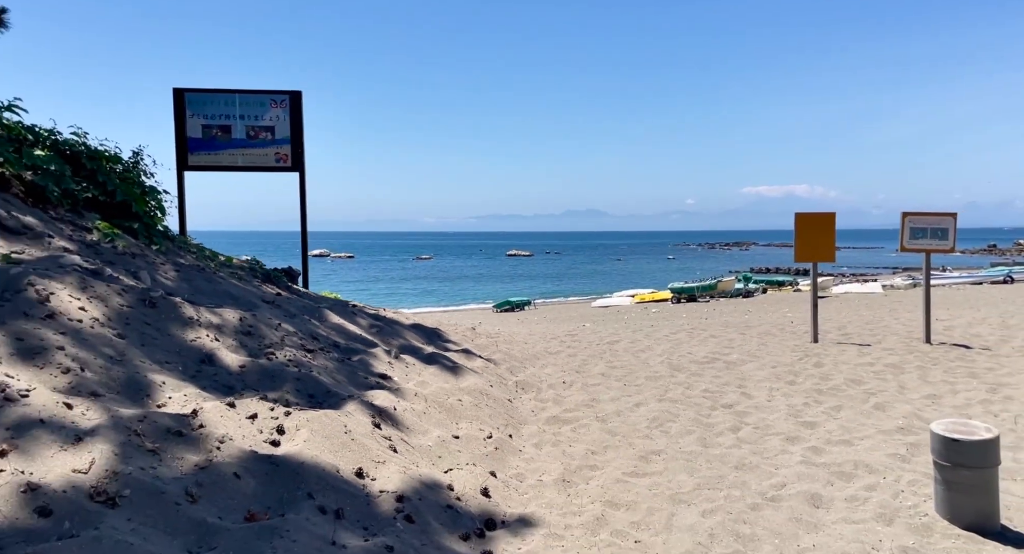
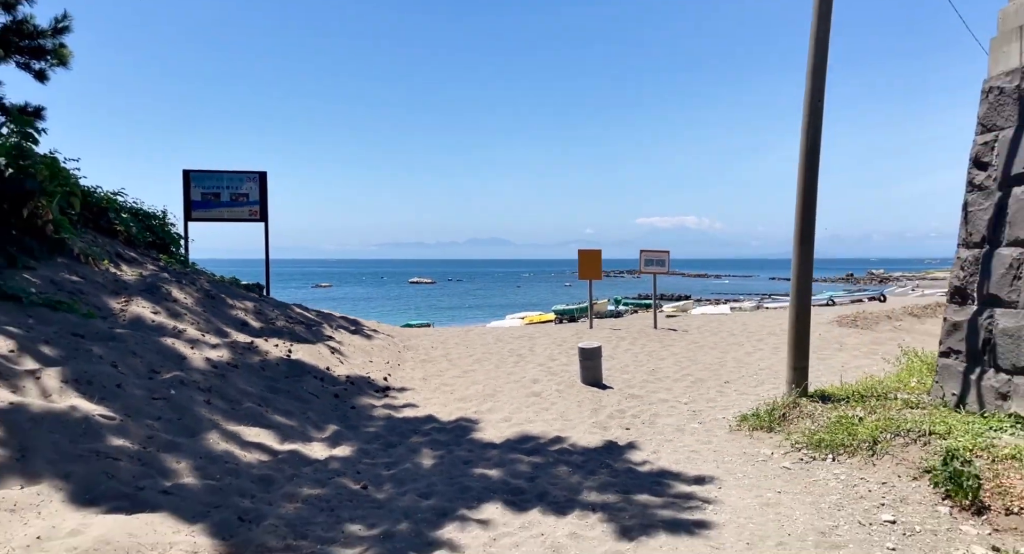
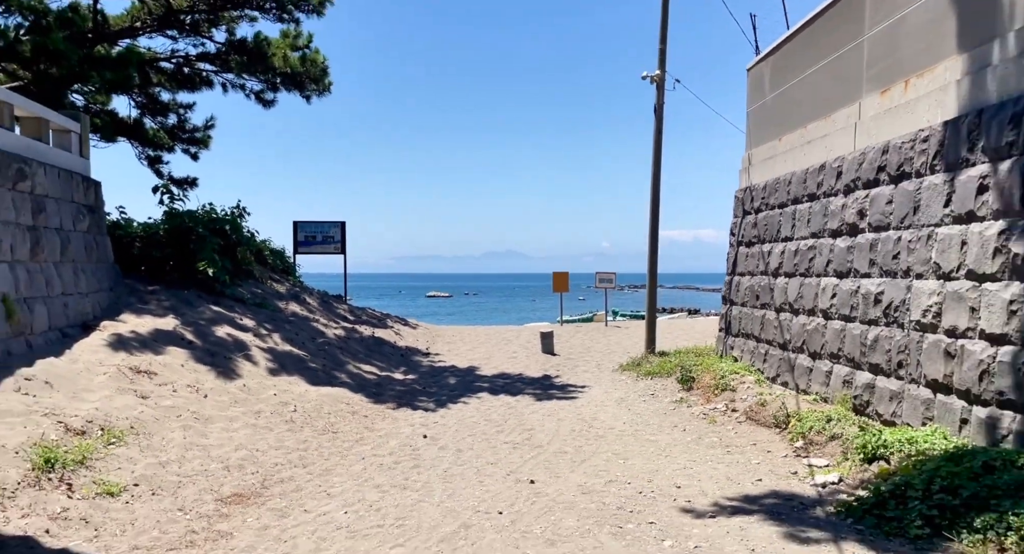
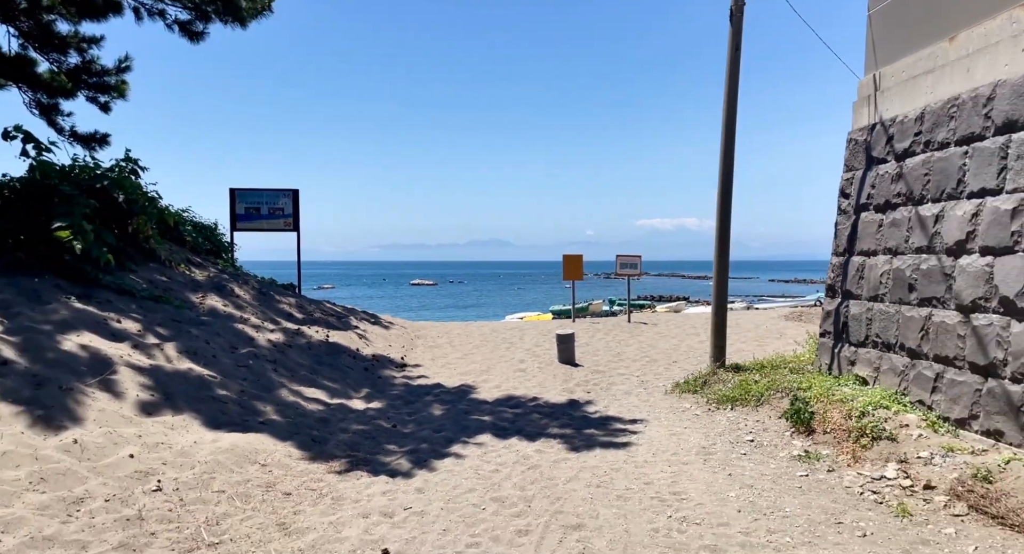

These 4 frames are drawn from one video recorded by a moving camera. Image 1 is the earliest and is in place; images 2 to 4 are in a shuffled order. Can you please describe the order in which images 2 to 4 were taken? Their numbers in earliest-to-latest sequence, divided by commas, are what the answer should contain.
2, 4, 3
